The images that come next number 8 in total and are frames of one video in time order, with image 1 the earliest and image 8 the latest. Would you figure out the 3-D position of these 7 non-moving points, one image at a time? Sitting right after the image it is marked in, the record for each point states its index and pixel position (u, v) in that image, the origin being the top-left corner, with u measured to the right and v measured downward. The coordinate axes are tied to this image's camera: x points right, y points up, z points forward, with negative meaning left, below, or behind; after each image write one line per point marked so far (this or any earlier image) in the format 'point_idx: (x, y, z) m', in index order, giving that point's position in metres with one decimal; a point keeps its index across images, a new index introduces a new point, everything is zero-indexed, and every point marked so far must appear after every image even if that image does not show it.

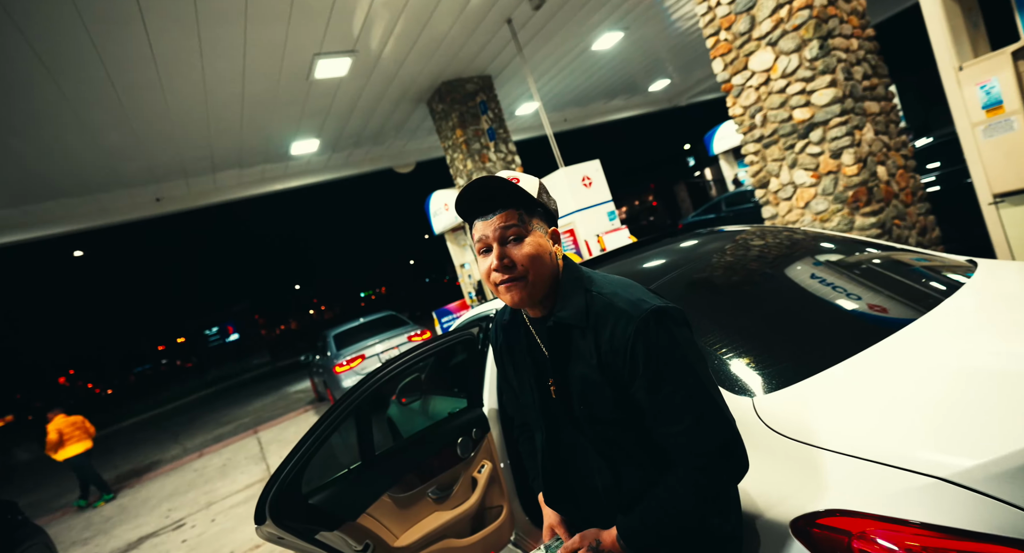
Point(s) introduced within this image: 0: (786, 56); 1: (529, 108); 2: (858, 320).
0: (+2.4, +2.0, +4.4) m
1: (+0.4, +4.2, +12.4) m
2: (+1.2, -0.2, +1.6) m
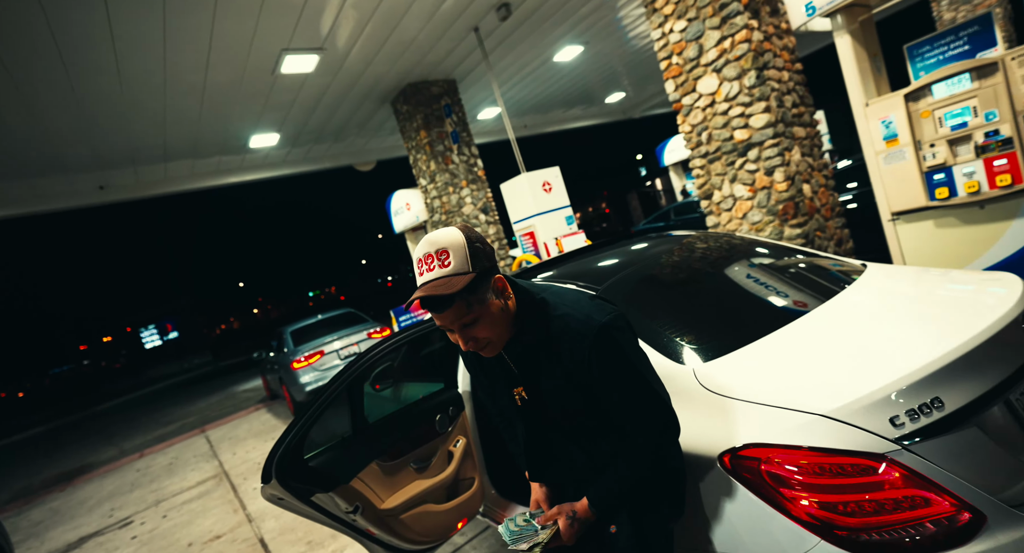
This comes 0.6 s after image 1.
0: (+2.1, +1.9, +4.9) m
1: (-0.6, +4.2, +12.8) m
2: (+1.1, -0.2, +2.0) m
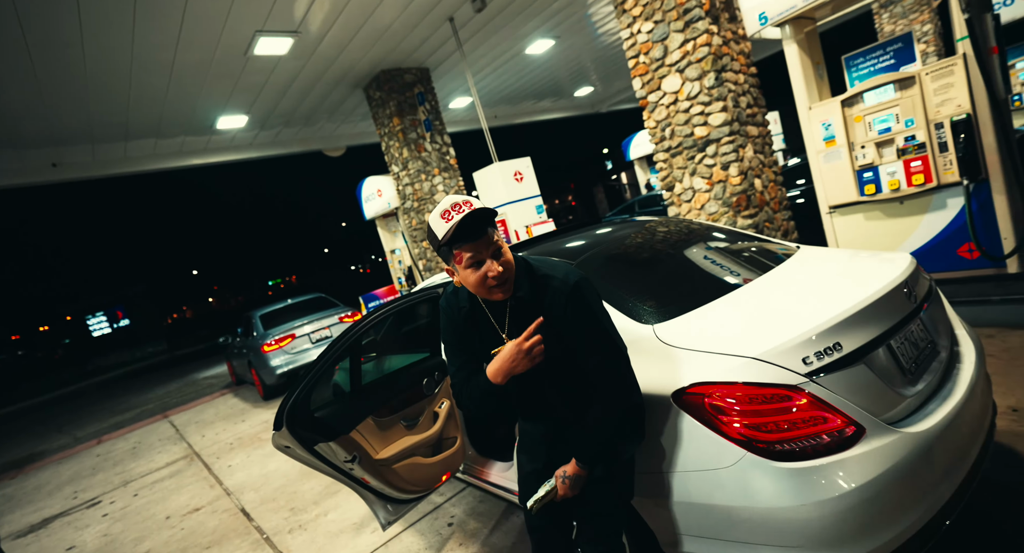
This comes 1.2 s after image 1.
0: (+1.9, +2.1, +5.3) m
1: (-1.3, +4.5, +12.9) m
2: (+1.0, 0.0, +2.4) m
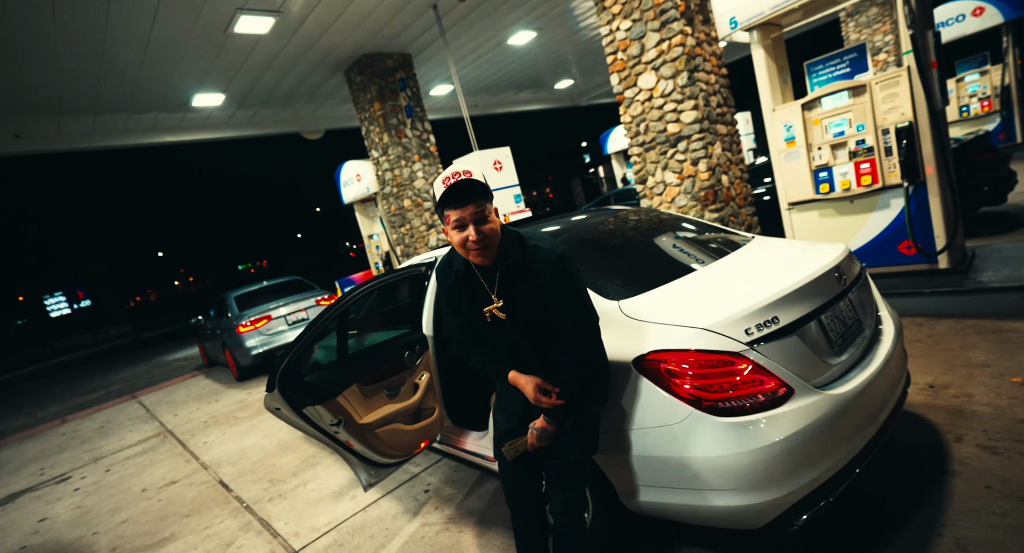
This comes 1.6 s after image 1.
0: (+1.7, +2.2, +5.5) m
1: (-1.8, +4.9, +12.9) m
2: (+0.9, 0.0, +2.6) m
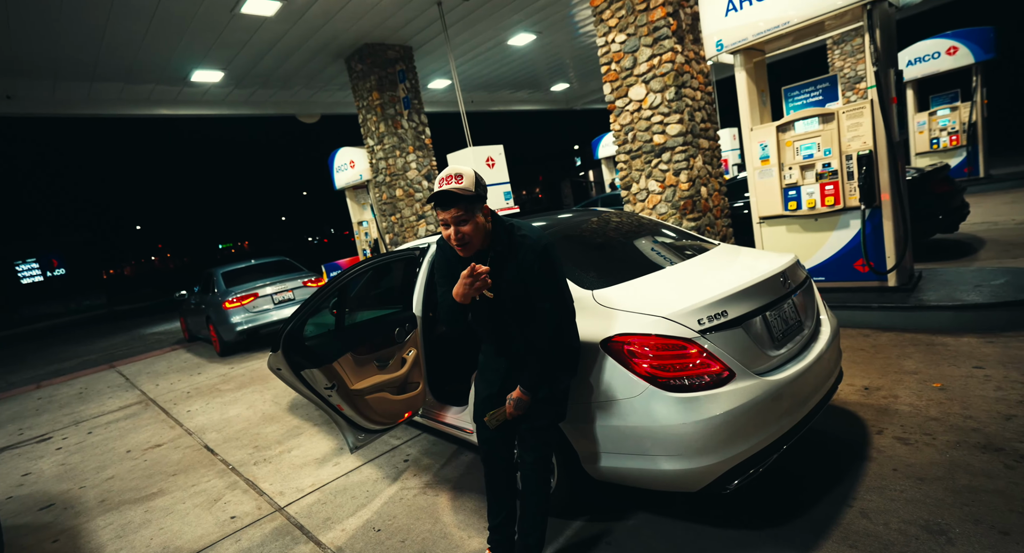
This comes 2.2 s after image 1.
0: (+1.7, +2.2, +5.8) m
1: (-1.9, +5.1, +13.1) m
2: (+0.8, 0.0, +2.9) m
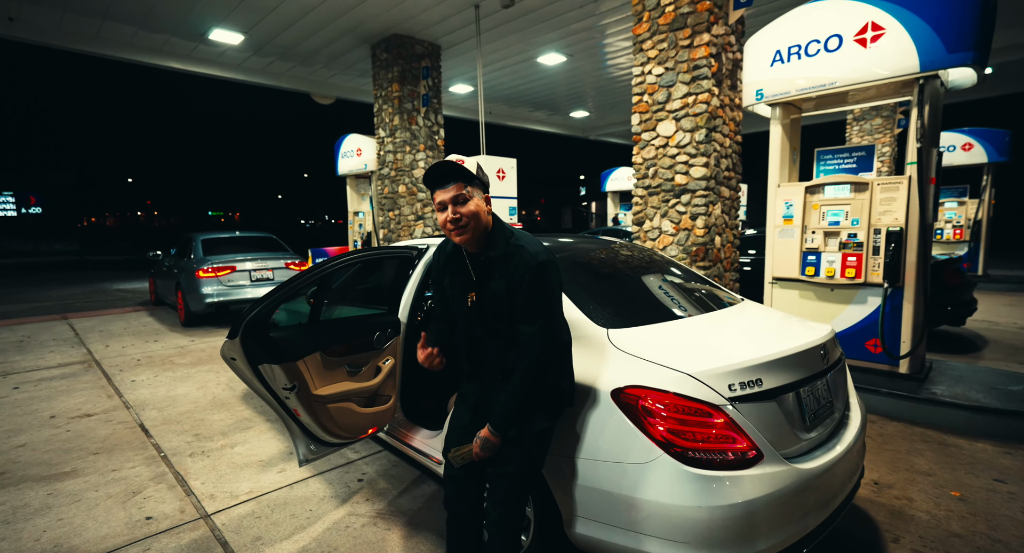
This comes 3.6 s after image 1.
0: (+1.9, +1.6, +5.6) m
1: (-1.3, +4.9, +12.9) m
2: (+0.9, -0.2, +2.6) m
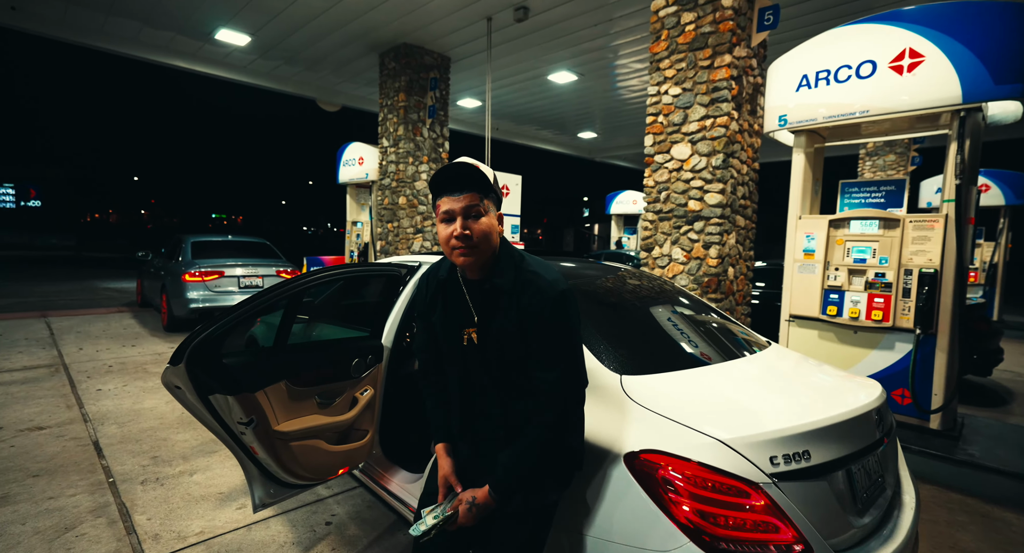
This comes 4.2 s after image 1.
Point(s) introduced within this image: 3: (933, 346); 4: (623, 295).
0: (+2.0, +1.3, +5.3) m
1: (-1.1, +4.5, +12.8) m
2: (+0.8, -0.4, +2.3) m
3: (+3.4, -0.6, +4.0) m
4: (+0.6, -0.1, +2.8) m
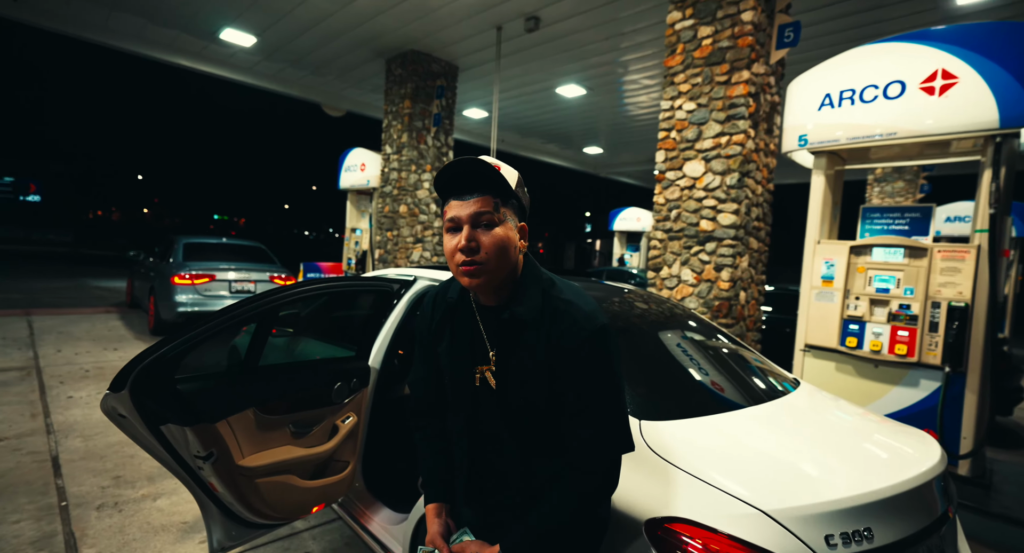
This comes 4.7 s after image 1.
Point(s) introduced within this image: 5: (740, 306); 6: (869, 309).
0: (+2.1, +1.1, +5.1) m
1: (-0.9, +4.1, +12.6) m
2: (+0.8, -0.5, +2.0) m
3: (+3.4, -0.8, +3.7) m
4: (+0.6, -0.2, +2.5) m
5: (+2.4, -0.3, +5.1) m
6: (+3.0, -0.3, +4.1) m
